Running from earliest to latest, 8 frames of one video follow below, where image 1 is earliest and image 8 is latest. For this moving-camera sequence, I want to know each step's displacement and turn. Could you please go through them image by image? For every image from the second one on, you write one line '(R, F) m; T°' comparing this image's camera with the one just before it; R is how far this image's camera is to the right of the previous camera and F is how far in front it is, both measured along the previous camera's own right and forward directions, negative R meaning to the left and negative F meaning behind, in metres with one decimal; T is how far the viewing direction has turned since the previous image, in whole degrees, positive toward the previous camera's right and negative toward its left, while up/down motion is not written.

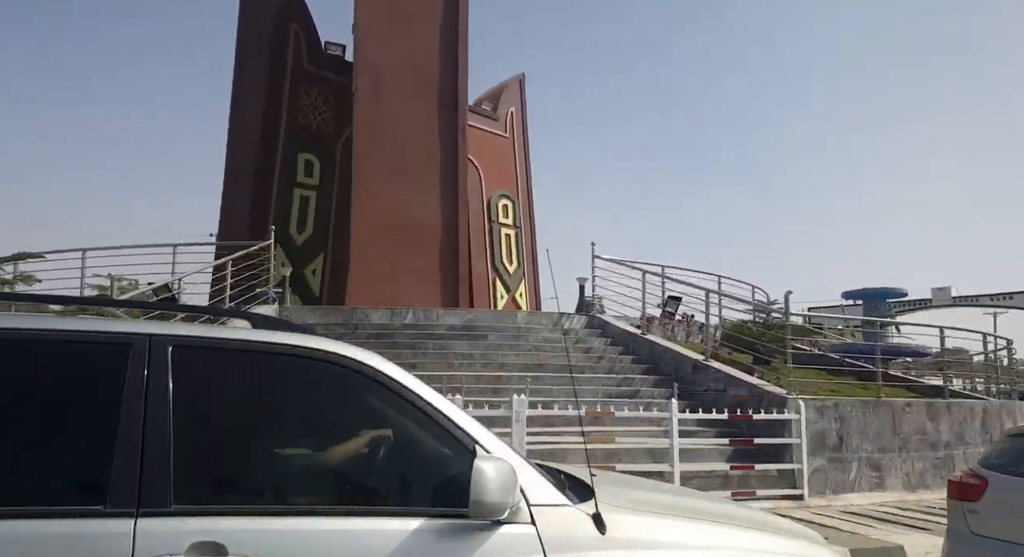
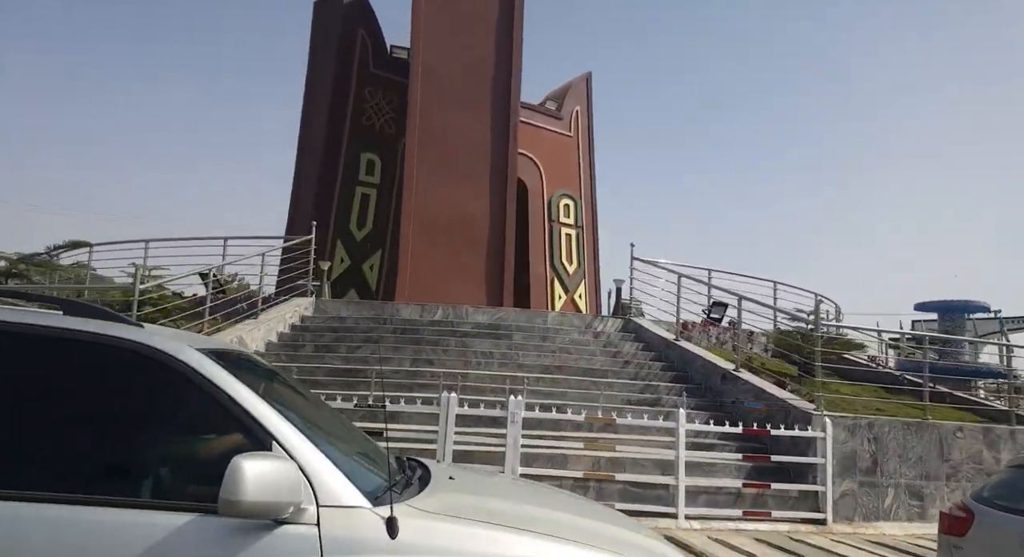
(+0.9, +0.3) m; -6°
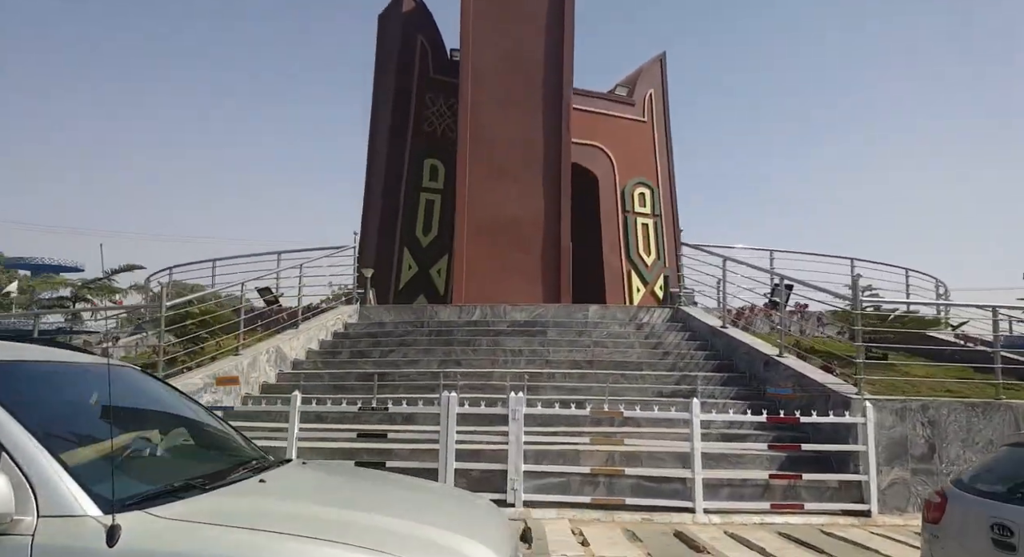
(+1.2, +0.4) m; -8°
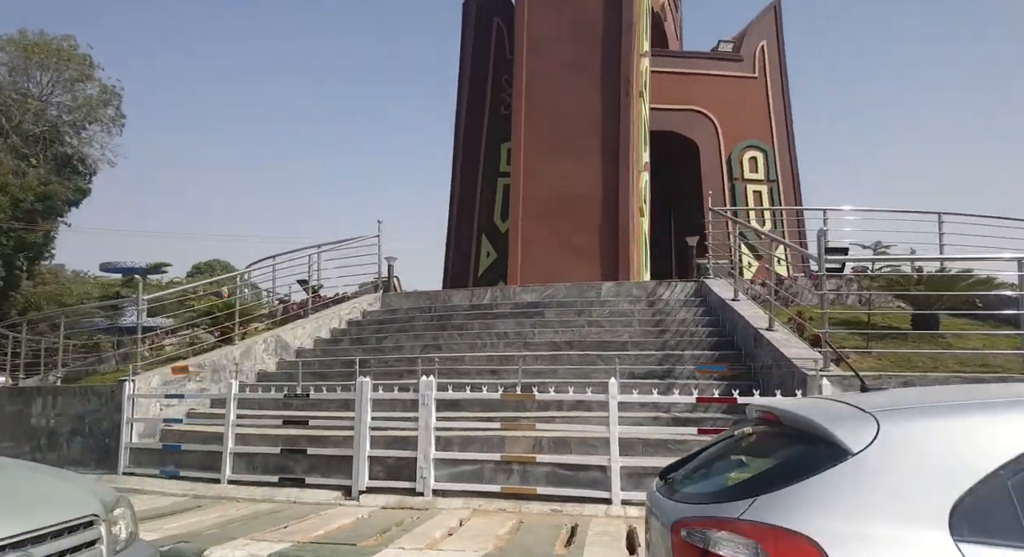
(+2.6, +0.7) m; -12°
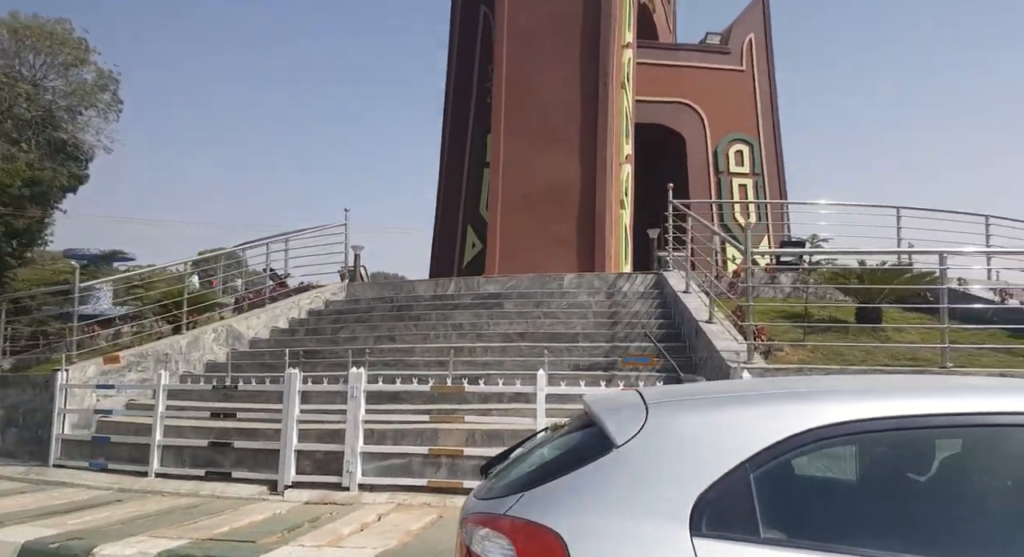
(+0.7, +0.2) m; -1°
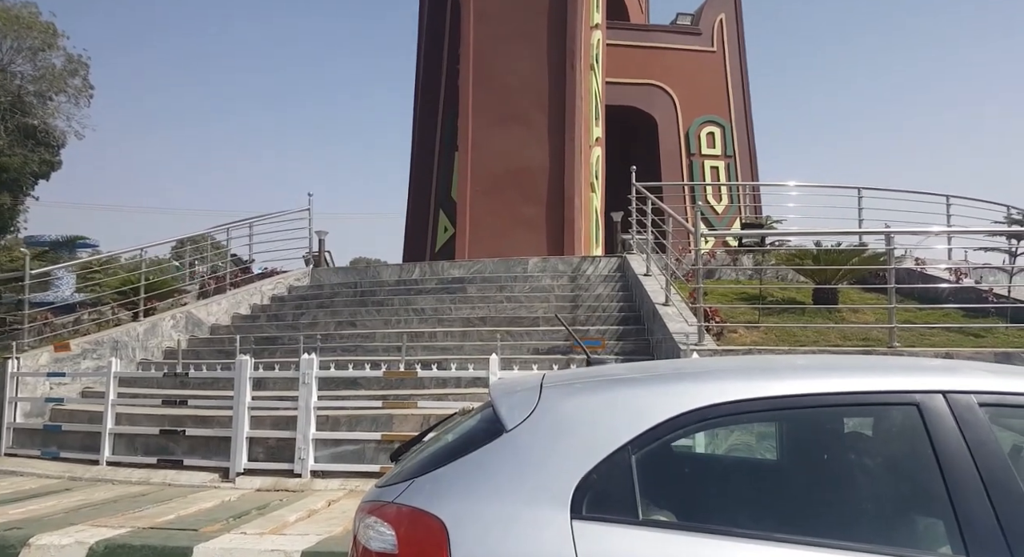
(+0.3, +0.1) m; +1°
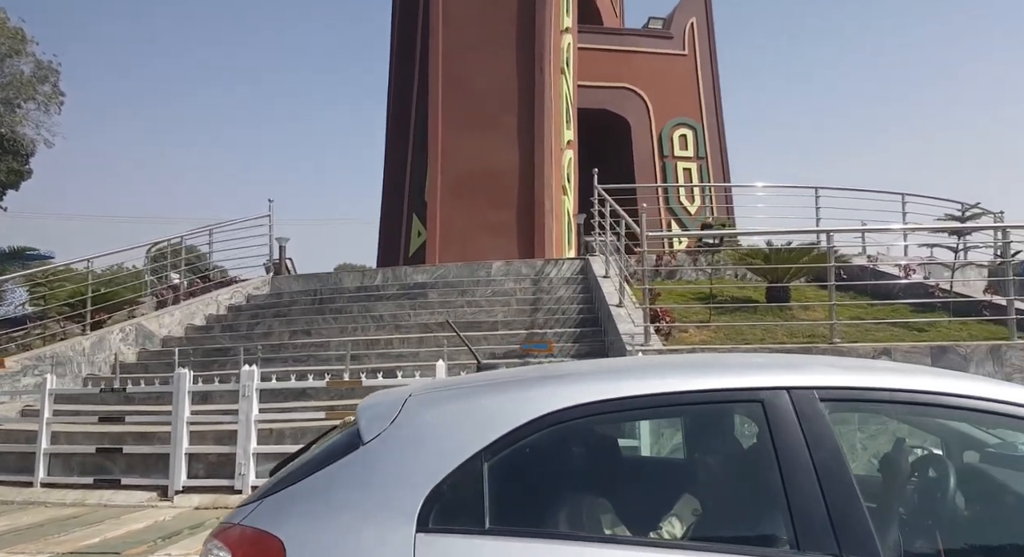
(+0.4, +0.2) m; +1°
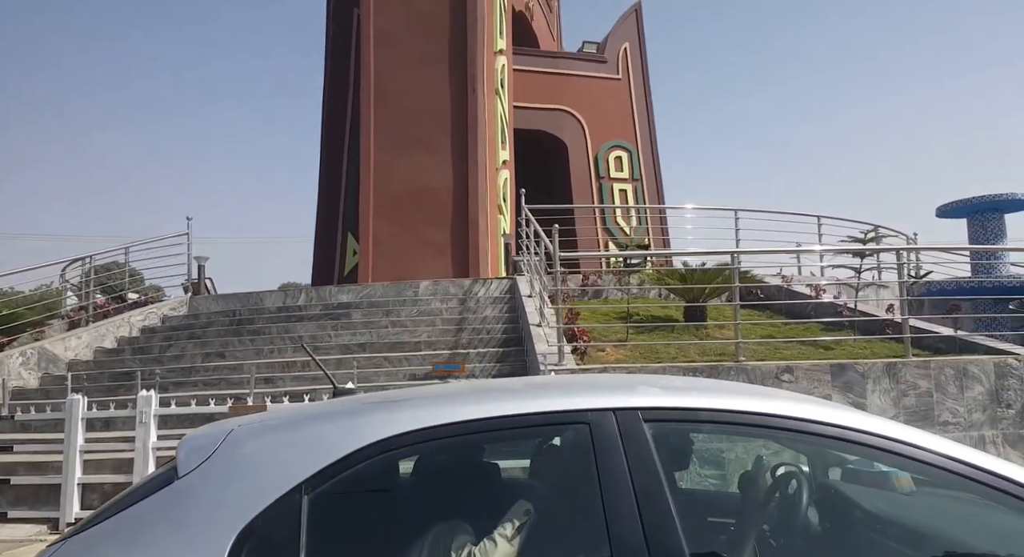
(+0.3, +0.2) m; +4°
